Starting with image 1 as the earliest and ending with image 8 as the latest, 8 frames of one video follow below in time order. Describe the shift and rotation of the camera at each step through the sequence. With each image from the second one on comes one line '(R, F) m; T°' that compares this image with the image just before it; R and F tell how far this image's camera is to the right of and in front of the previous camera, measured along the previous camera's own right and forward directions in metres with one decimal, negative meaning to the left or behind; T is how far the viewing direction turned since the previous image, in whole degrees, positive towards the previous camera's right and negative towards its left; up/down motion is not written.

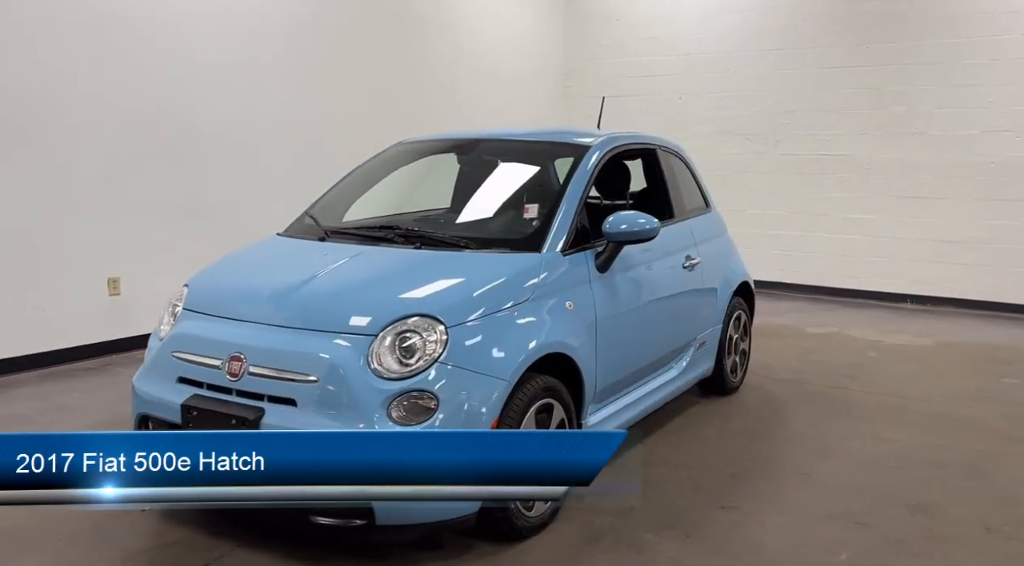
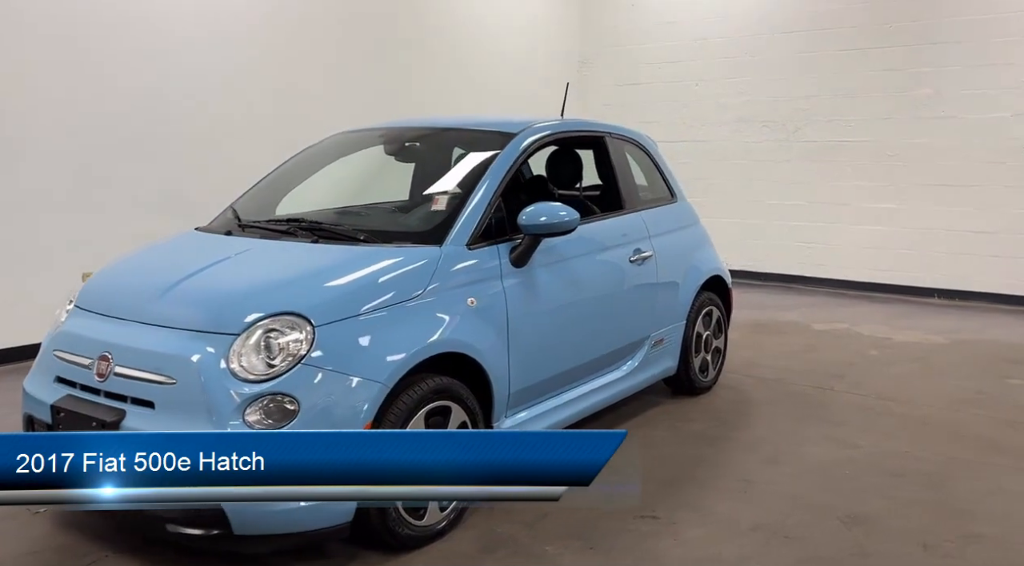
(+0.5, +0.2) m; -4°
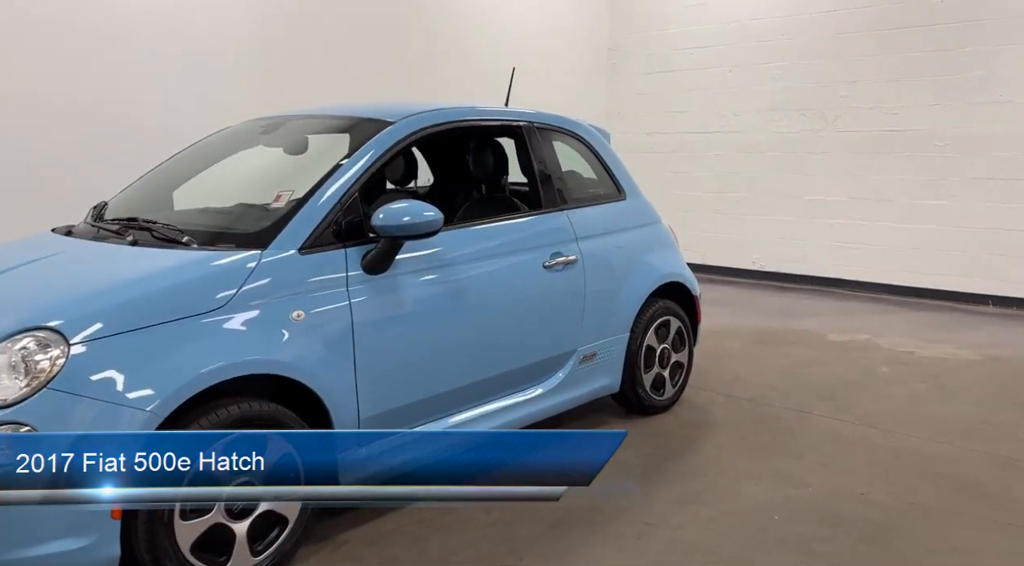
(+0.7, +0.4) m; -6°
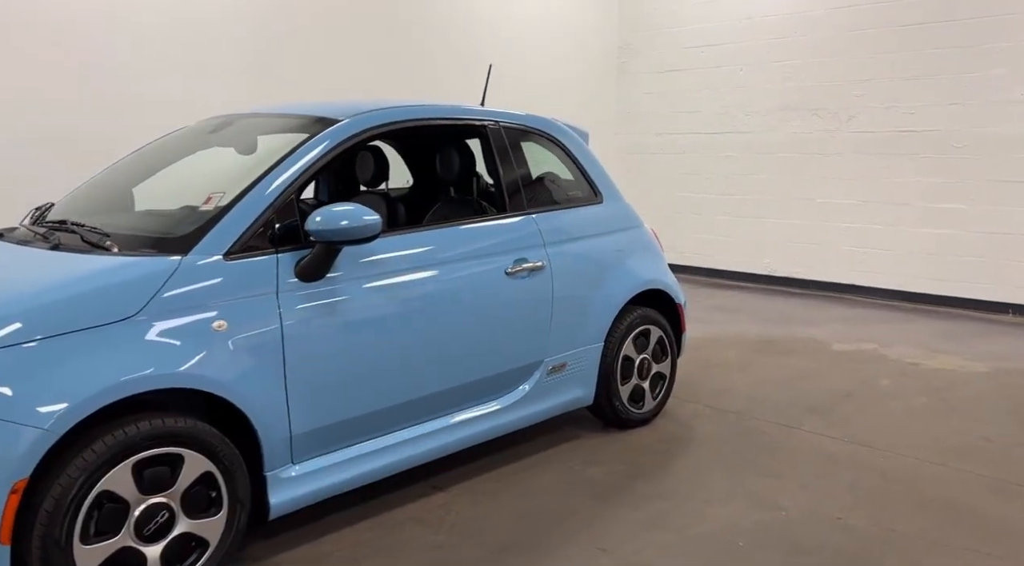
(+0.2, +0.2) m; -2°
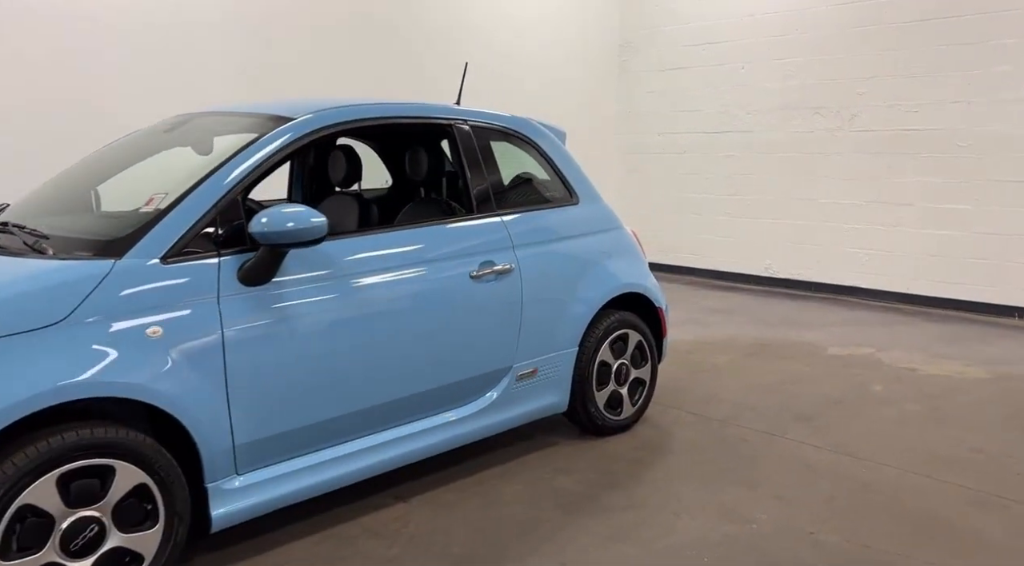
(+0.2, +0.1) m; -1°
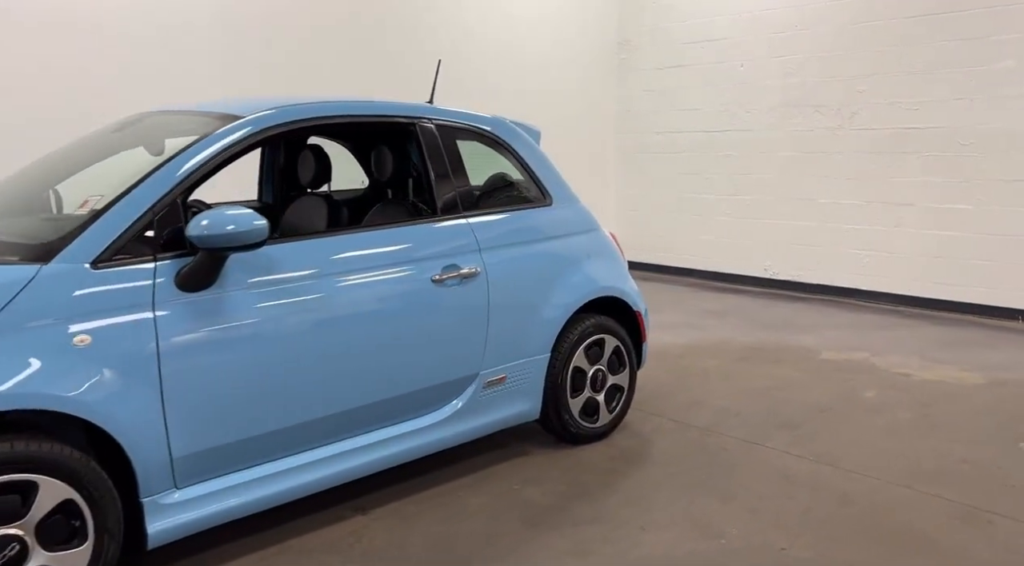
(+0.2, +0.1) m; -1°
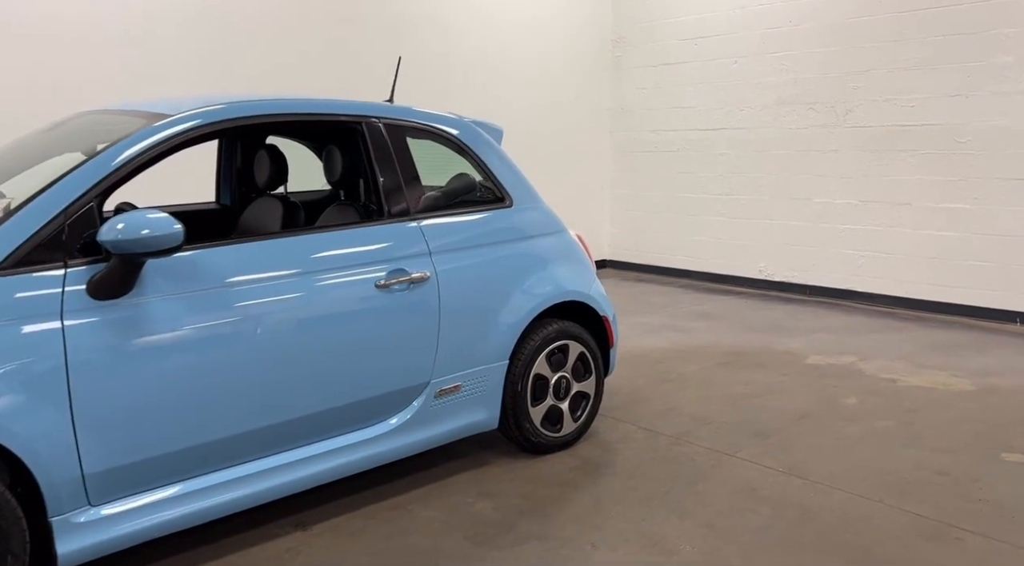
(+0.2, +0.1) m; -1°
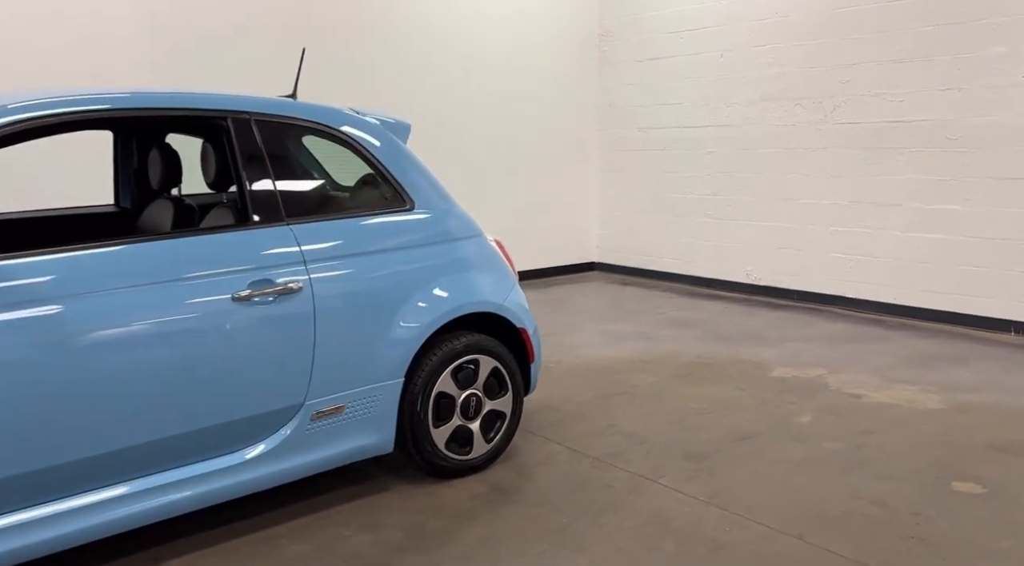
(+0.4, +0.3) m; -2°
